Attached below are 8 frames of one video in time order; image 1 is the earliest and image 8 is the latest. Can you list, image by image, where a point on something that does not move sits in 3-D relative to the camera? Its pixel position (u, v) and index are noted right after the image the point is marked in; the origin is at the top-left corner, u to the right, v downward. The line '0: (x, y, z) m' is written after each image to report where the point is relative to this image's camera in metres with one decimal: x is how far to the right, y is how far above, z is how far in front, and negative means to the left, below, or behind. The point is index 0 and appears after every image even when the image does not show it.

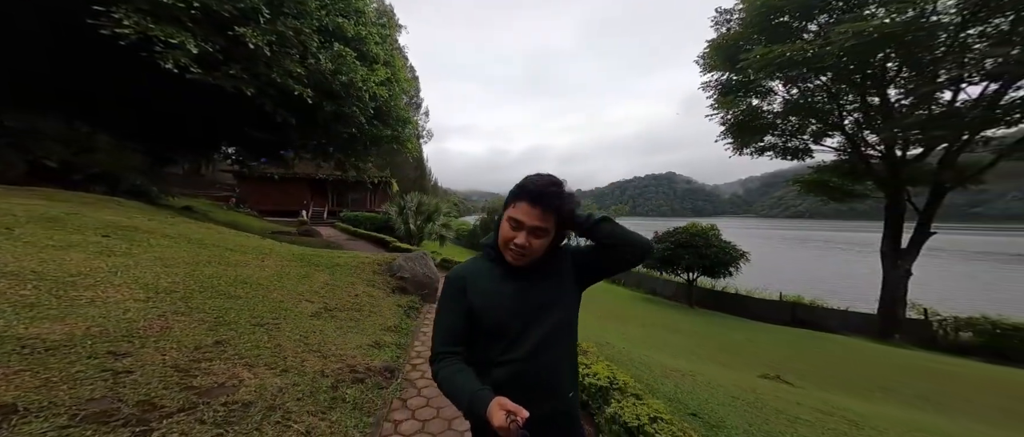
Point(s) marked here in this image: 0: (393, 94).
0: (-3.2, +3.6, +9.2) m
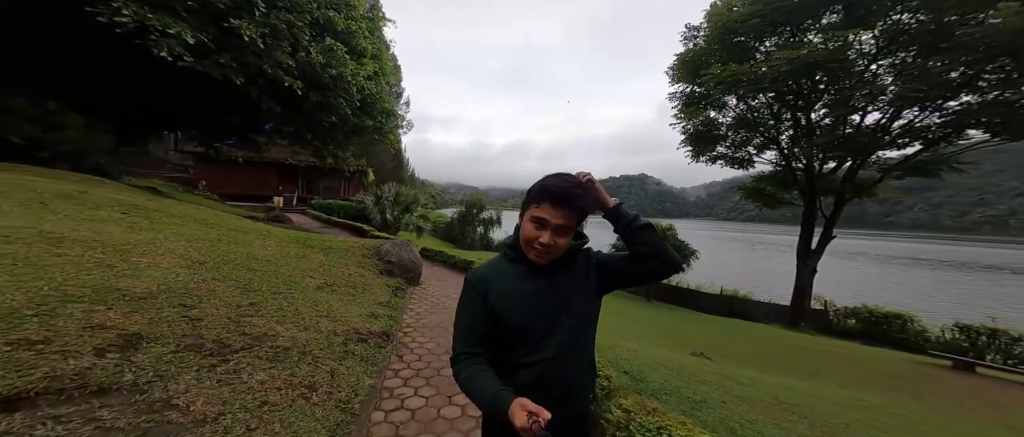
0: (-4.0, +3.9, +9.4) m
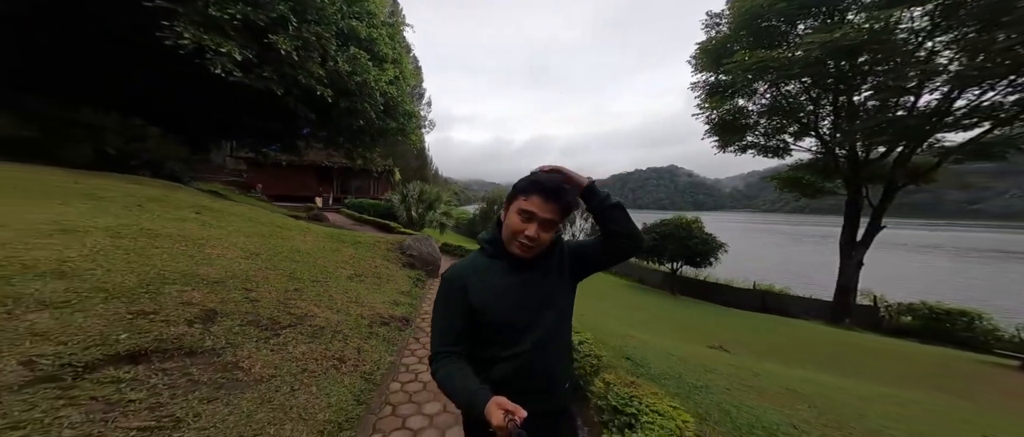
0: (-3.5, +4.0, +10.0) m
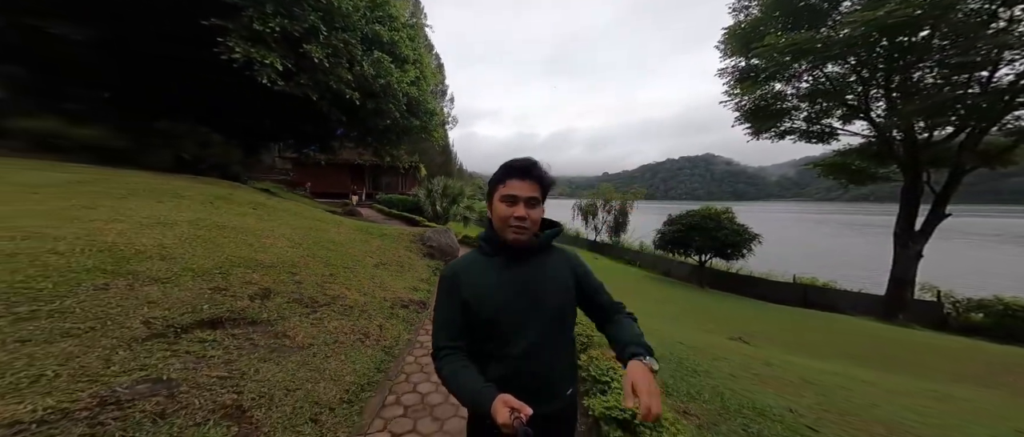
0: (-2.9, +4.2, +10.6) m
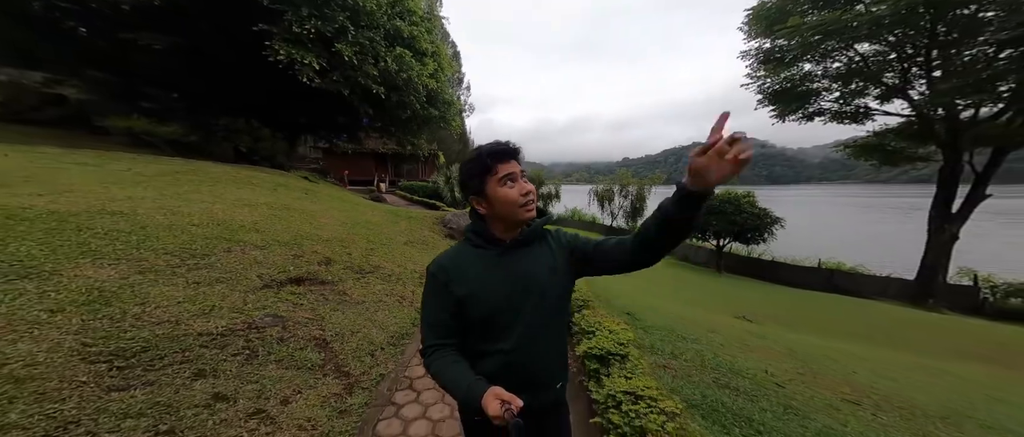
0: (-2.4, +4.7, +11.1) m
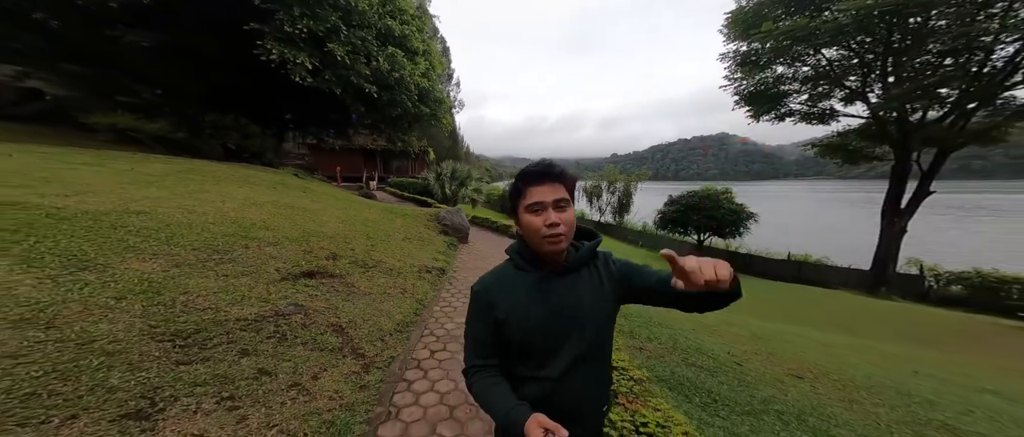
0: (-2.8, +4.8, +11.3) m
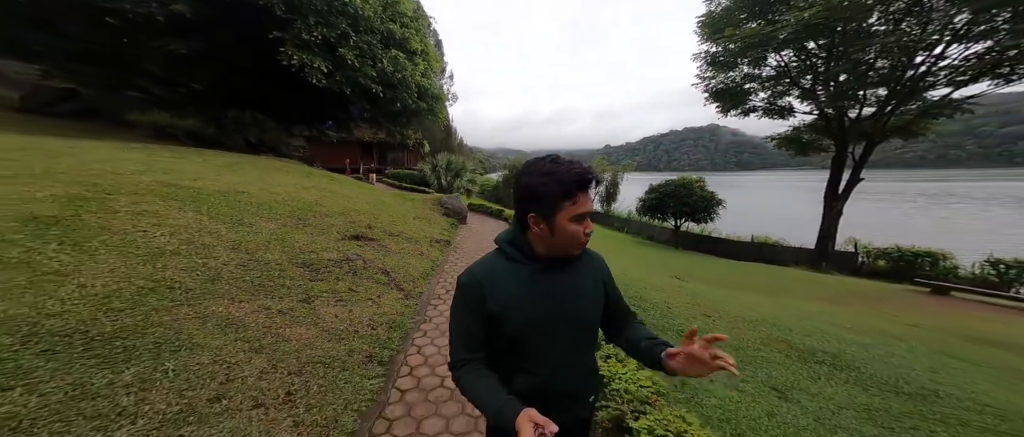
0: (-3.3, +5.4, +12.5) m
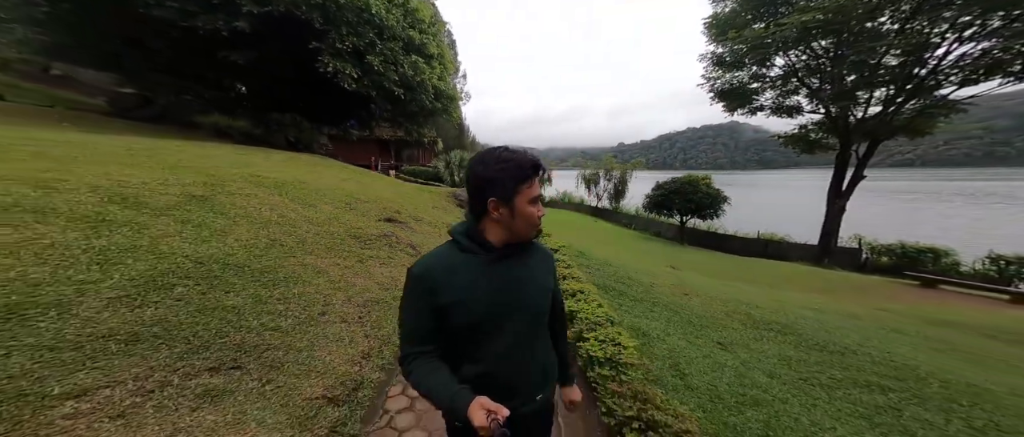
0: (-2.8, +5.7, +13.5) m
